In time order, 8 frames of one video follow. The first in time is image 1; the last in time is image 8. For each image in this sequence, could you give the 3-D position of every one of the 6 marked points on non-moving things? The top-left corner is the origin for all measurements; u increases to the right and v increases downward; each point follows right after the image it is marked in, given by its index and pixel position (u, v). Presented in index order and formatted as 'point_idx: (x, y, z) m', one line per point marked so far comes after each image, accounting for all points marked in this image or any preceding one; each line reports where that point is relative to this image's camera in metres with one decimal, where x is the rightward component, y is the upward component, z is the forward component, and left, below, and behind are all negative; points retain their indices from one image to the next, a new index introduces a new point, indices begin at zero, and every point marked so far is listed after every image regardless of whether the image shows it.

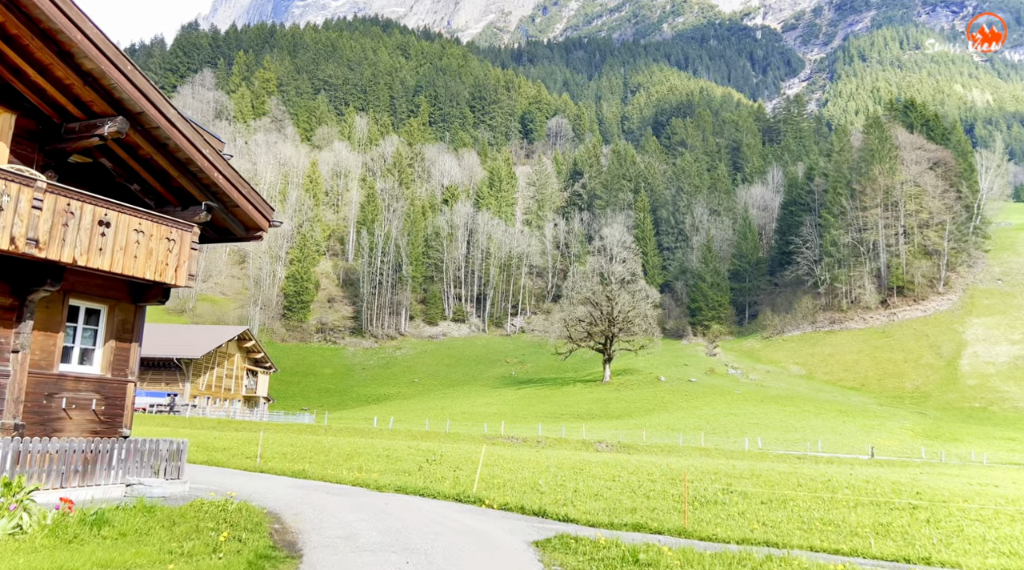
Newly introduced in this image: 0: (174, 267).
0: (-7.7, +0.4, +19.8) m
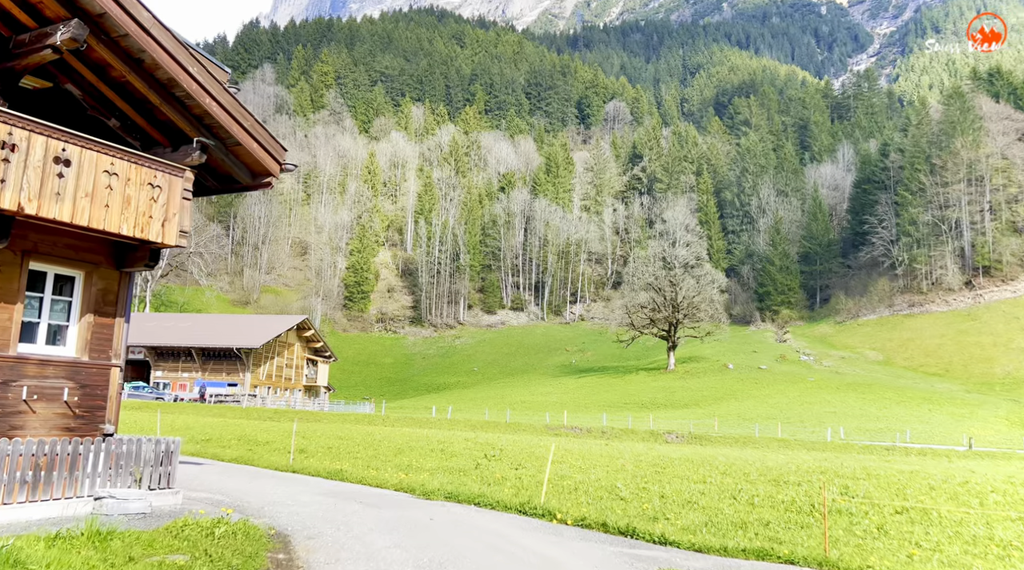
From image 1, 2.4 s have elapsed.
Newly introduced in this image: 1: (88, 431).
0: (-6.3, +1.1, +15.7) m
1: (-7.9, -2.7, +16.2) m
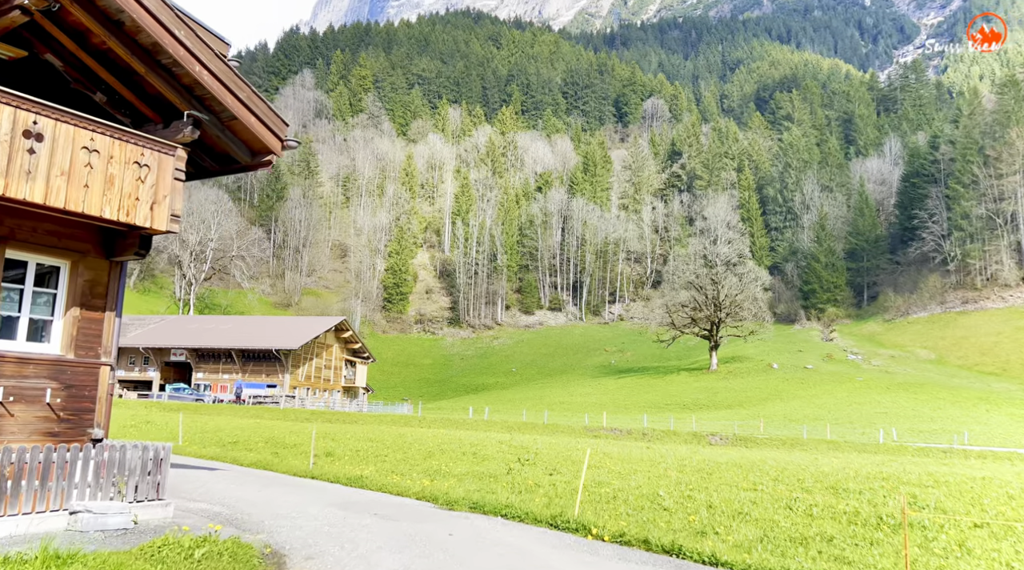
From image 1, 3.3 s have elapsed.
0: (-5.9, +1.3, +14.2) m
1: (-7.5, -2.6, +14.7) m
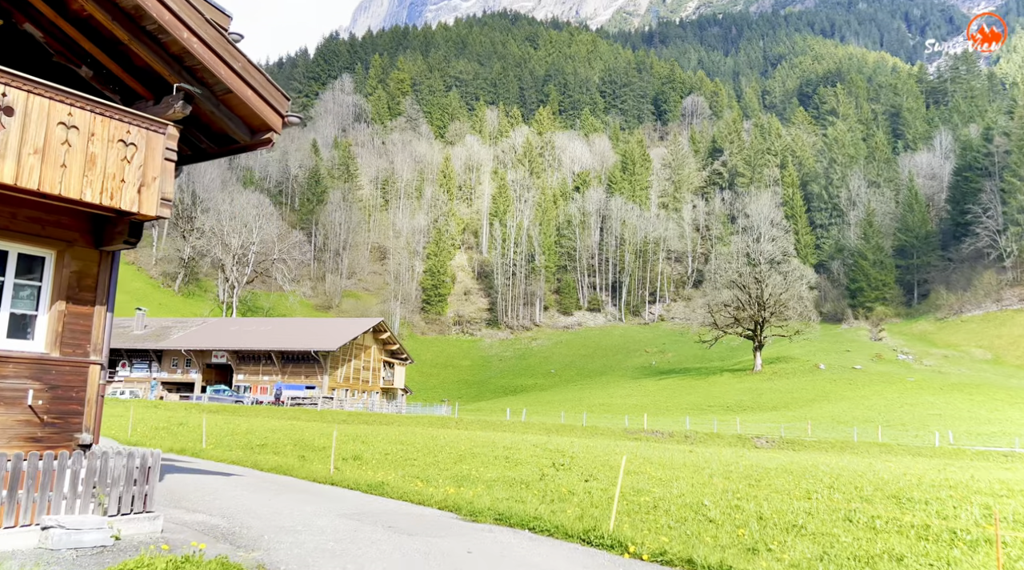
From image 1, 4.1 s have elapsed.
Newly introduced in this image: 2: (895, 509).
0: (-5.6, +1.5, +12.9) m
1: (-7.0, -2.4, +13.5) m
2: (+8.5, -5.0, +19.2) m
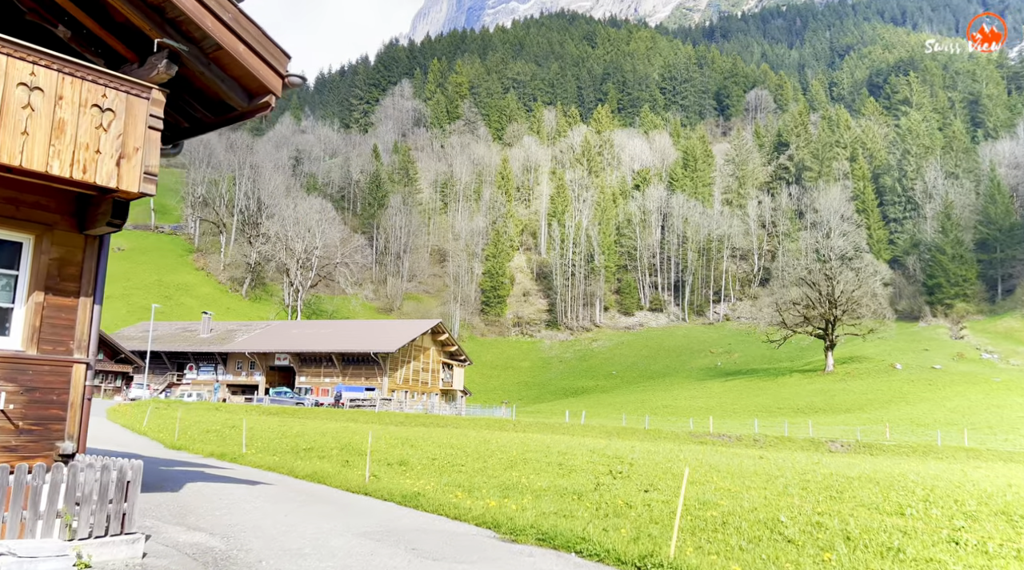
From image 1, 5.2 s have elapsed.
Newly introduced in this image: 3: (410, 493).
0: (-5.1, +1.6, +11.2) m
1: (-6.5, -2.3, +11.9) m
2: (+9.5, -4.7, +16.5) m
3: (-2.3, -4.7, +19.6) m
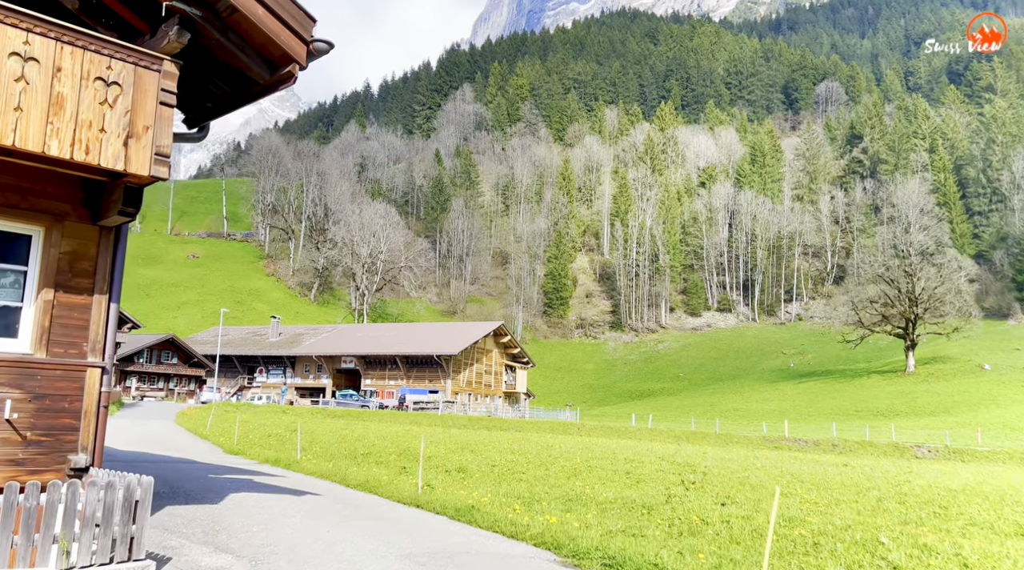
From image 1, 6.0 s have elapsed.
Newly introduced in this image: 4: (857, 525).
0: (-4.5, +1.7, +10.0) m
1: (-5.8, -2.2, +10.8) m
2: (+10.5, -4.4, +14.2) m
3: (-1.0, -4.6, +18.2) m
4: (+6.7, -4.6, +16.7) m
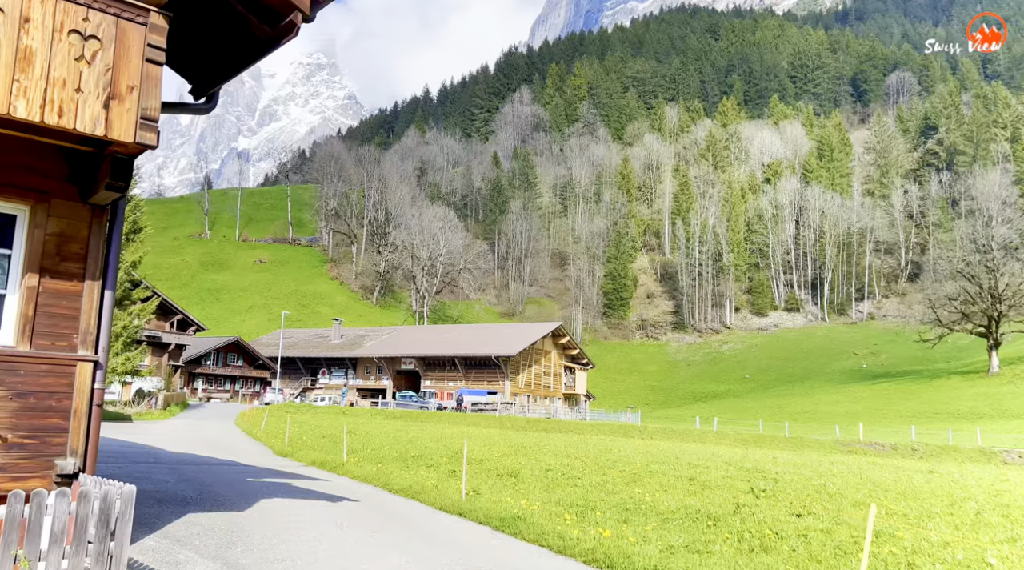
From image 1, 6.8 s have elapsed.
0: (-4.1, +1.9, +8.8) m
1: (-5.3, -2.1, +9.7) m
2: (+11.2, -4.1, +11.9) m
3: (0.0, -4.4, +16.7) m
4: (+7.5, -4.4, +14.7) m
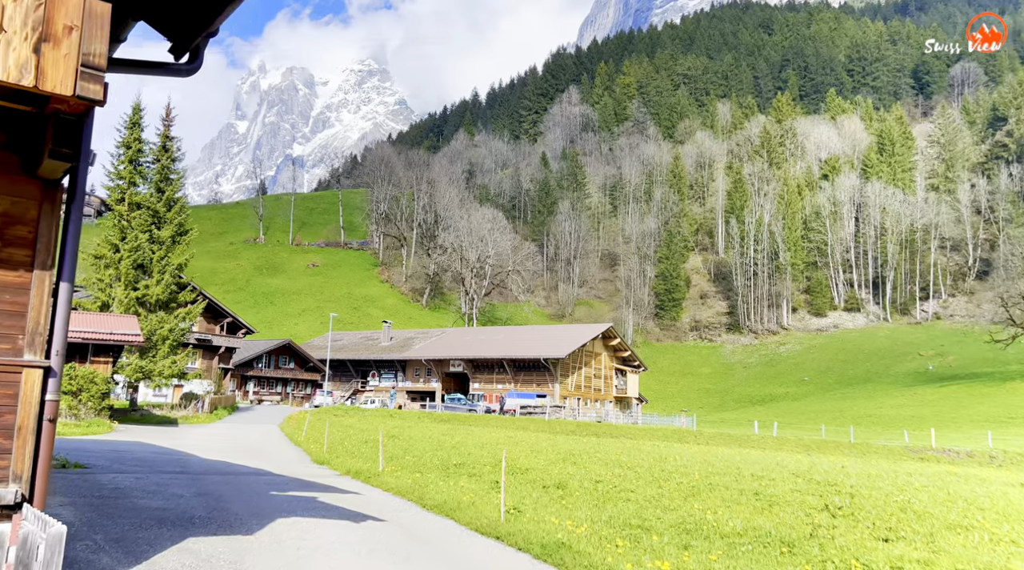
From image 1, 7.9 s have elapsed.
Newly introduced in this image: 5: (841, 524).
0: (-3.9, +2.0, +7.1) m
1: (-5.0, -2.0, +8.0) m
2: (+11.6, -3.9, +9.2) m
3: (+0.7, -4.3, +14.6) m
4: (+8.1, -4.2, +12.2) m
5: (+6.6, -4.9, +17.6) m
